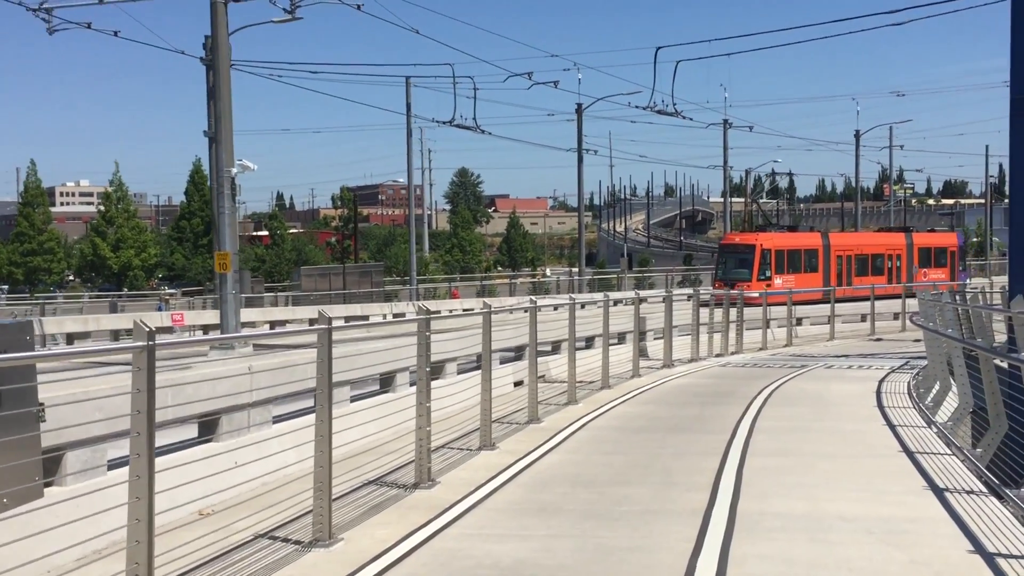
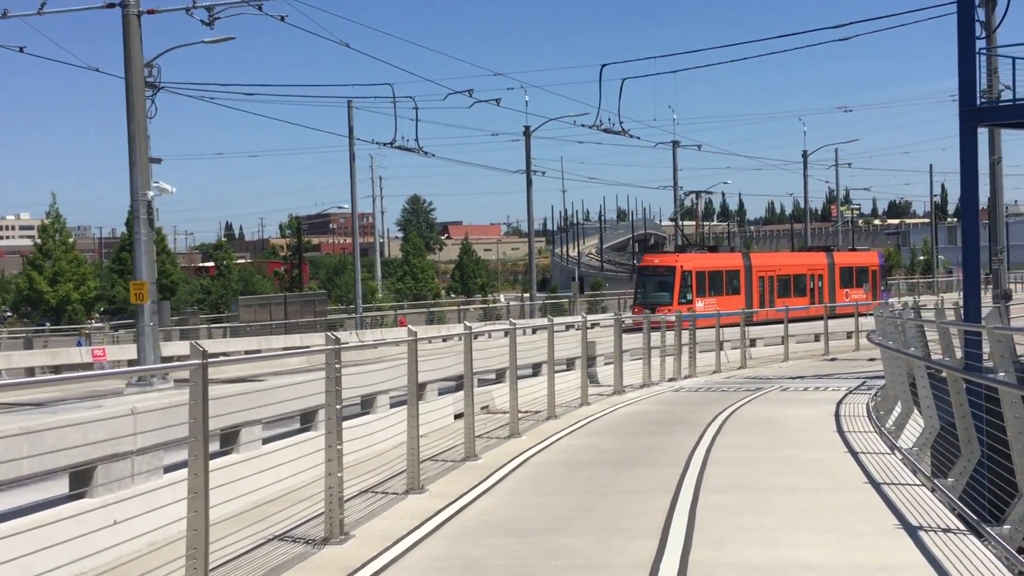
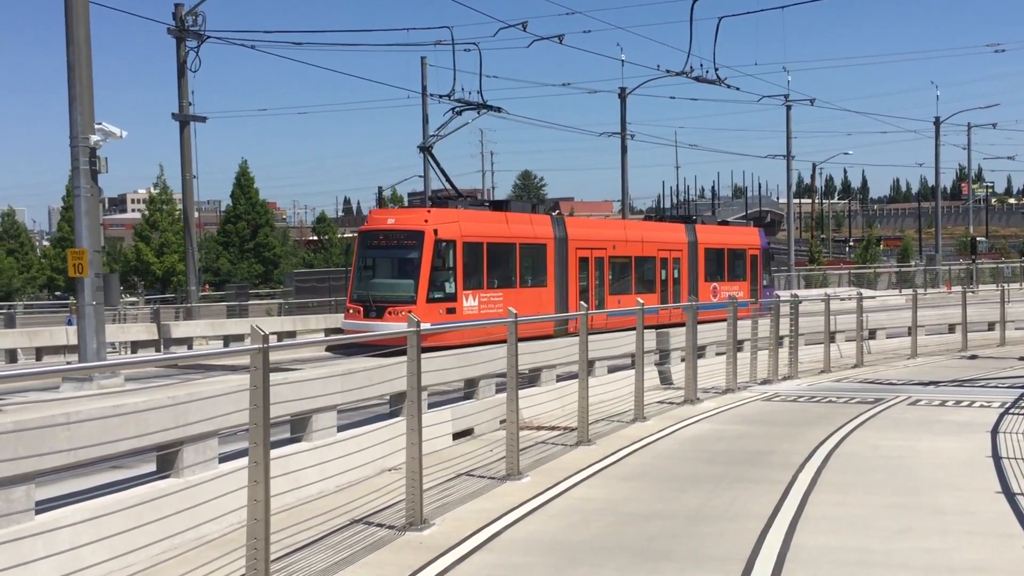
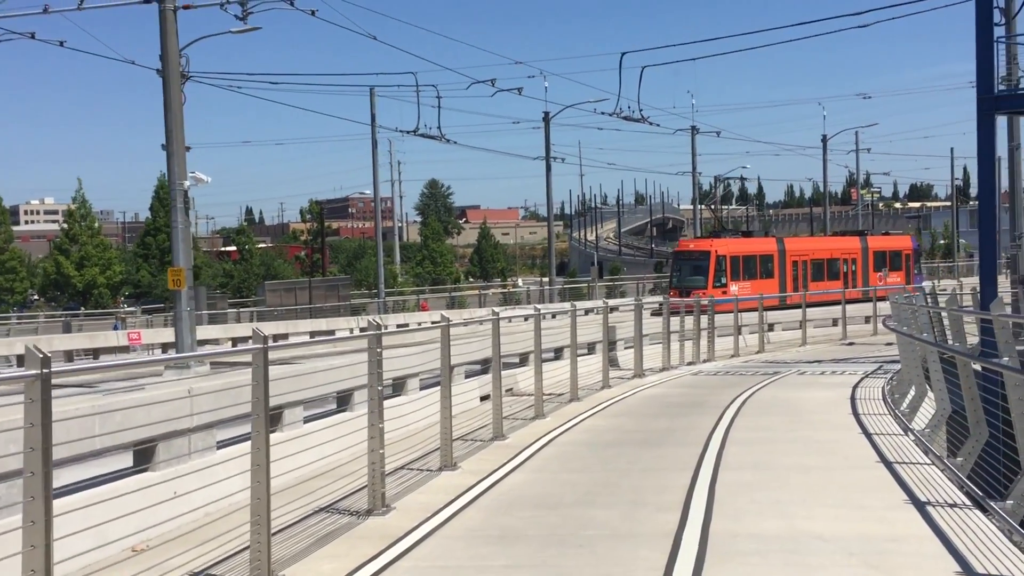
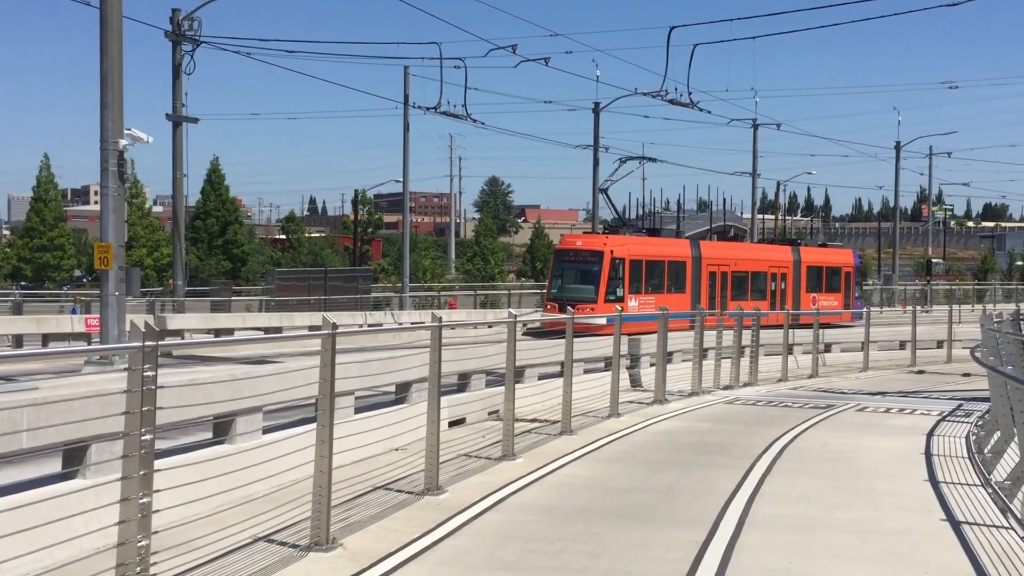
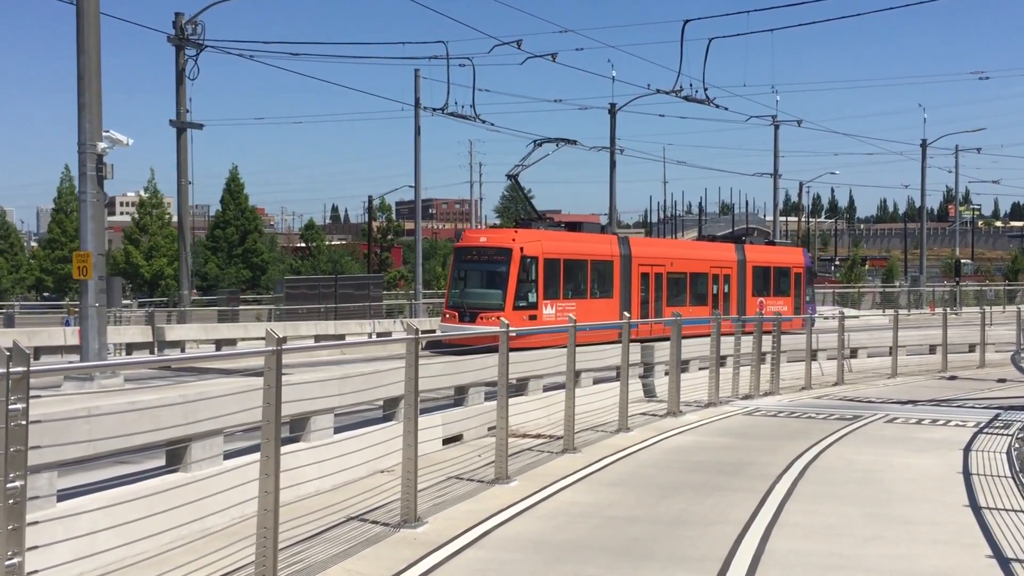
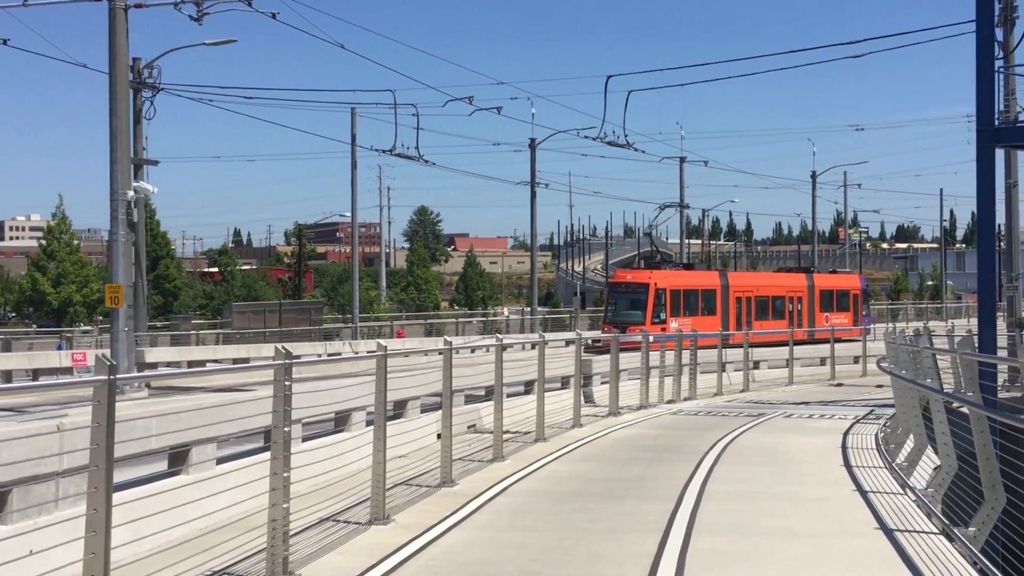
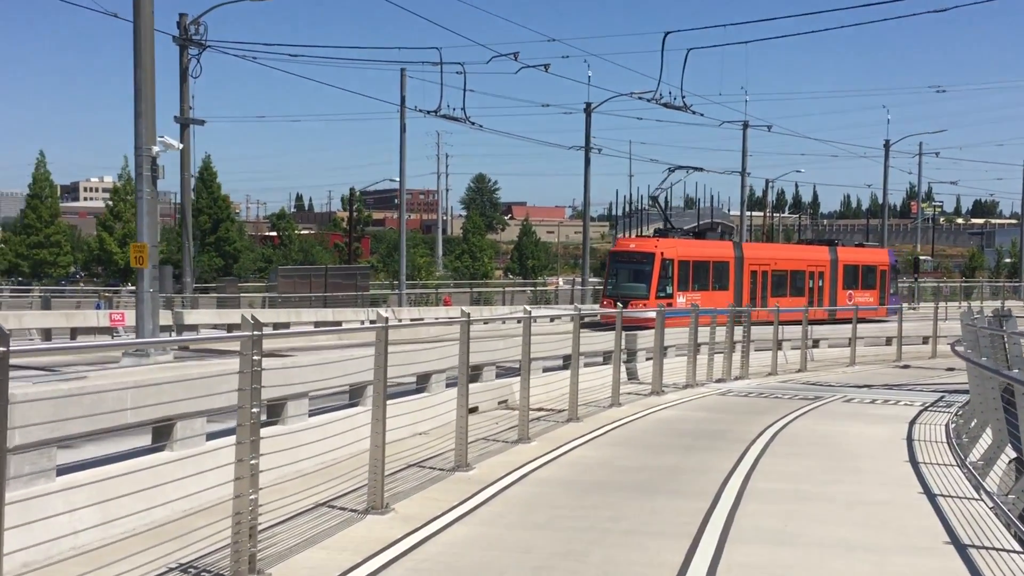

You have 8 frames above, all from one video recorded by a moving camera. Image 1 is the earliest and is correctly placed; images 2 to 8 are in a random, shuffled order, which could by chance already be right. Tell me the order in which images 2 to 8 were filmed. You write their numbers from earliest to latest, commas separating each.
4, 2, 7, 8, 5, 6, 3
